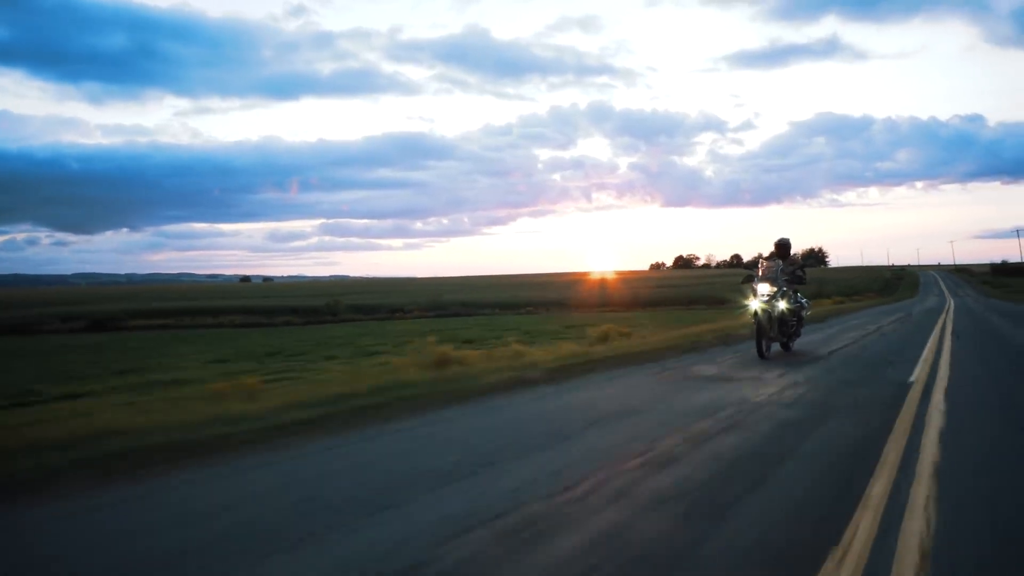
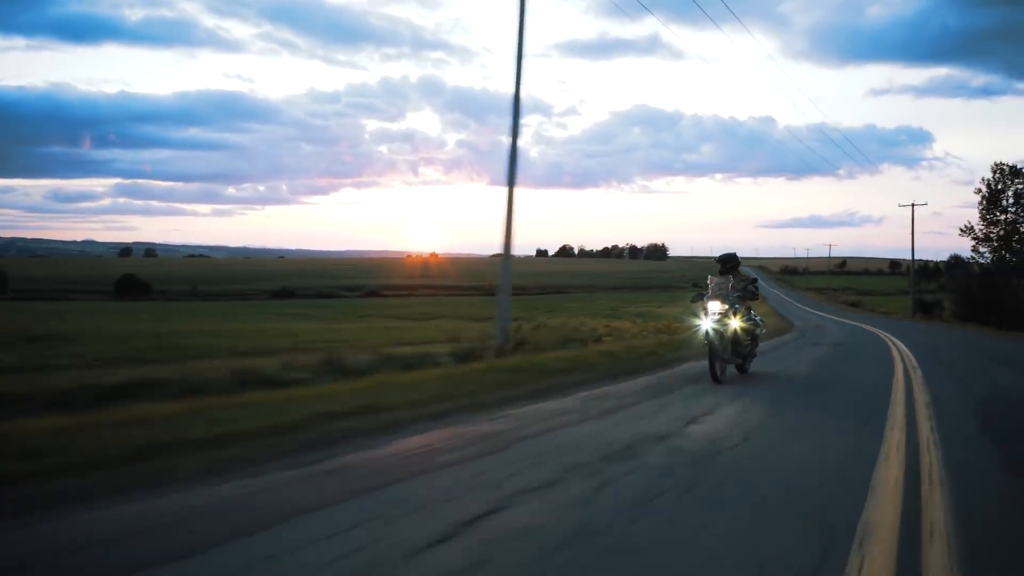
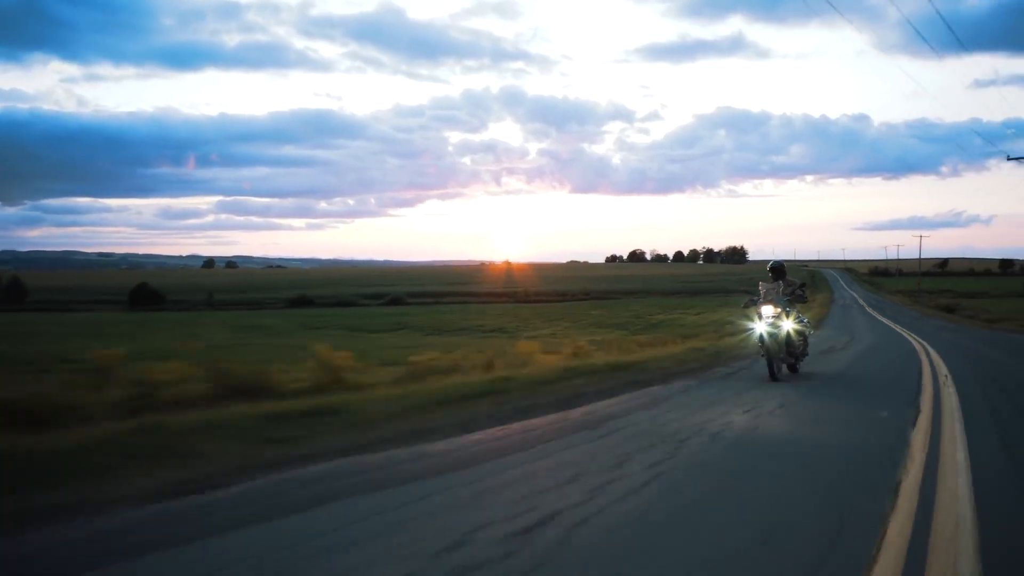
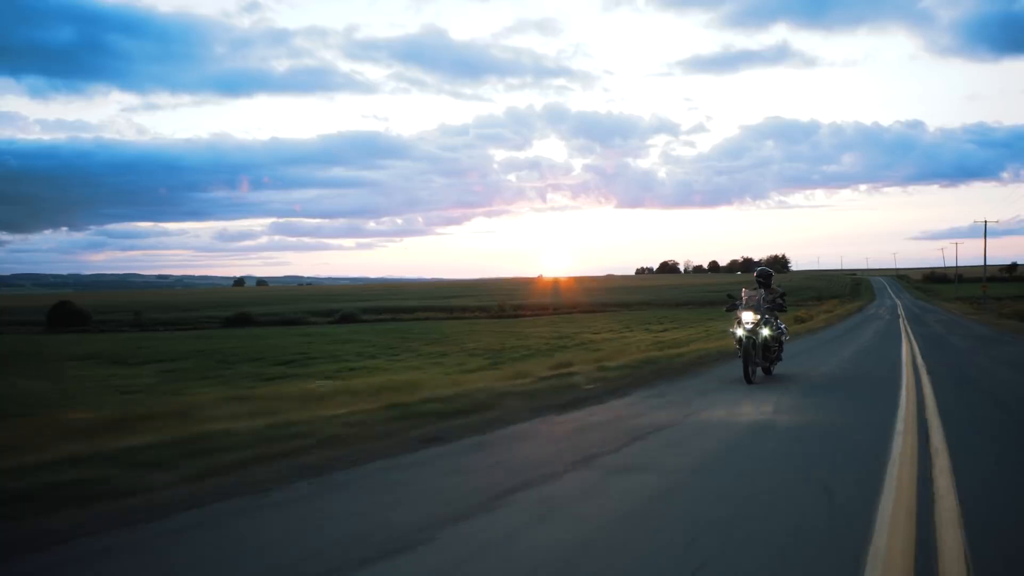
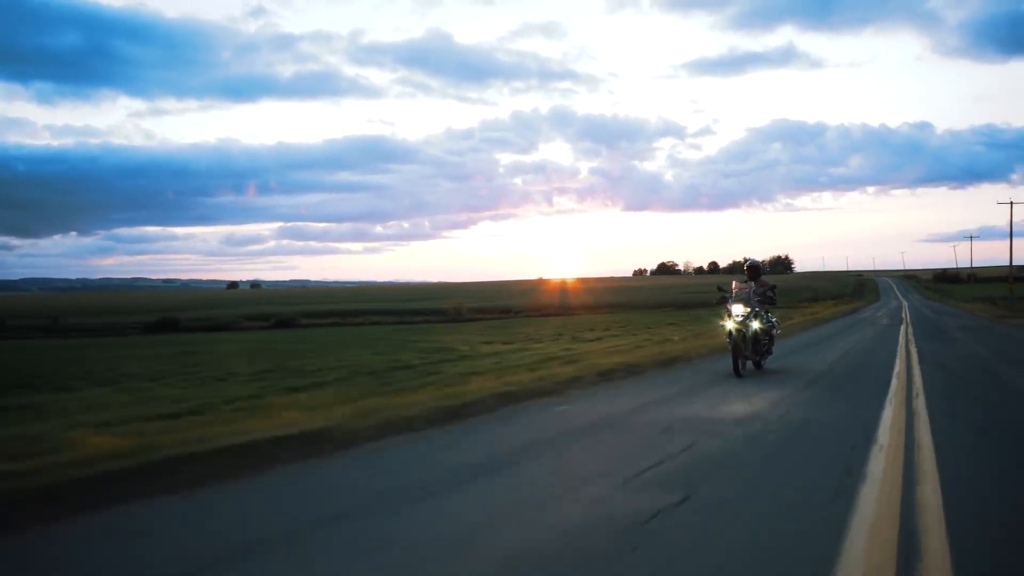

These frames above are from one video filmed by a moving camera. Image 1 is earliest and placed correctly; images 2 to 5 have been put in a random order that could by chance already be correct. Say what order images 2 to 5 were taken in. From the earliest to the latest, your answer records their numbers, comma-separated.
5, 4, 3, 2
